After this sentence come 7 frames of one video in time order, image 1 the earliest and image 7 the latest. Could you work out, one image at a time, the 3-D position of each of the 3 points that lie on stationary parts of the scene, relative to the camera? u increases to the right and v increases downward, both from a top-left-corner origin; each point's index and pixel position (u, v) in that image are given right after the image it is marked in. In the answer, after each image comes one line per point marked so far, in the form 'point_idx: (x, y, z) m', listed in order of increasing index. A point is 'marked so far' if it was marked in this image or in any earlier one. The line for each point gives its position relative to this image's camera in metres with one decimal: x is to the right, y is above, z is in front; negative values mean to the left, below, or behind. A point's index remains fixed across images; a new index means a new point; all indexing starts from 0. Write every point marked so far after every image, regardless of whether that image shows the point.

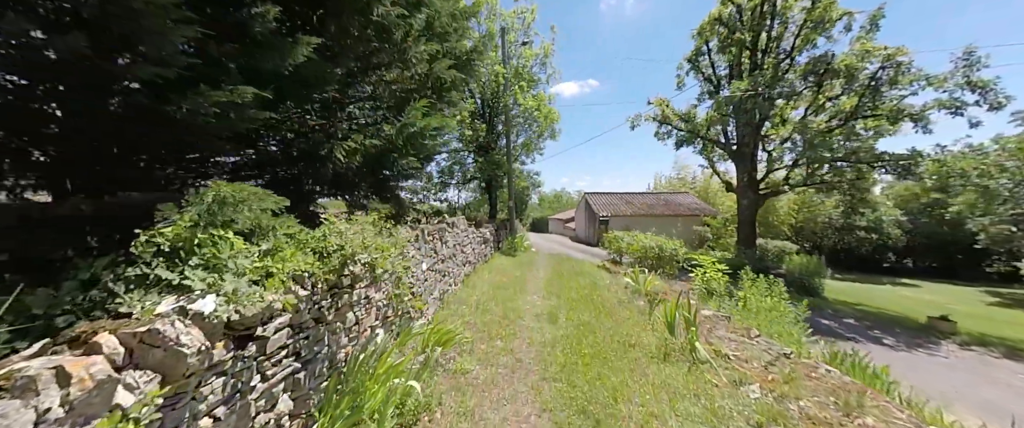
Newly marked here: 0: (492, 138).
0: (-0.9, +3.6, +15.4) m
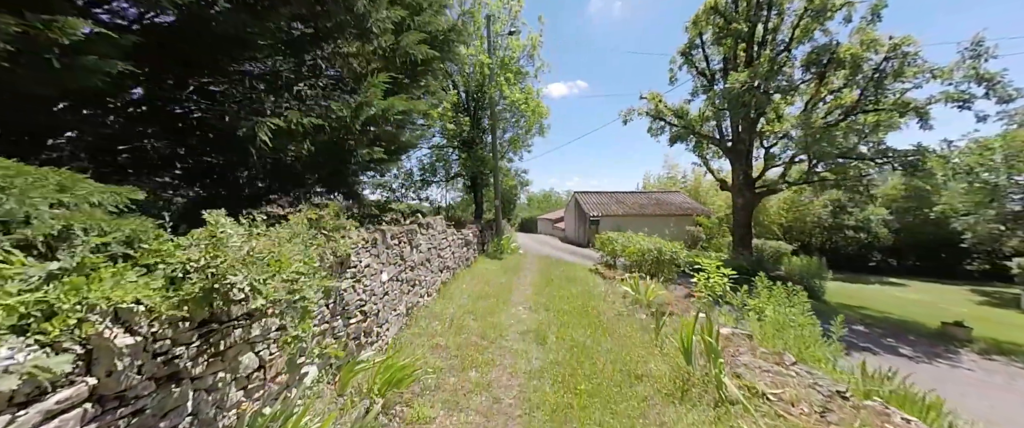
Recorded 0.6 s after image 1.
0: (-1.6, +3.6, +14.5) m
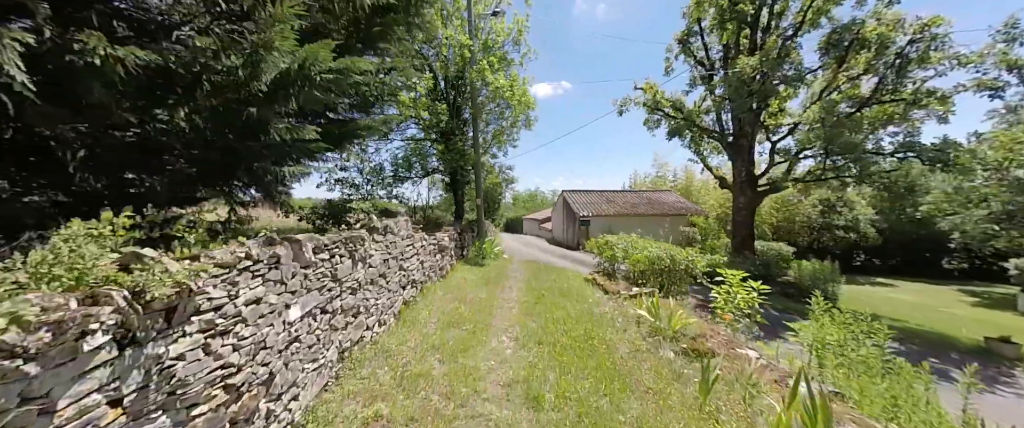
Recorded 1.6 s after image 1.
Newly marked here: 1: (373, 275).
0: (-2.2, +3.6, +13.0) m
1: (-1.9, -0.8, +4.4) m
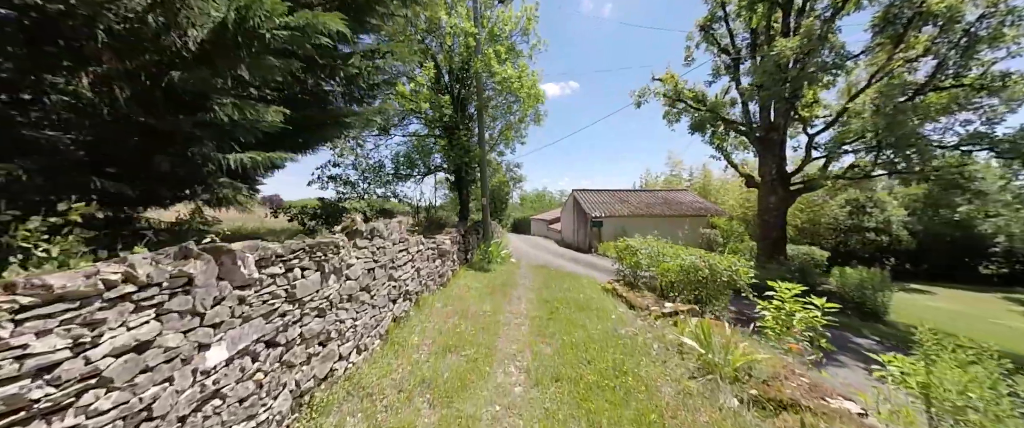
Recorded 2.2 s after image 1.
0: (-1.9, +3.6, +12.2) m
1: (-1.8, -0.8, +3.6) m
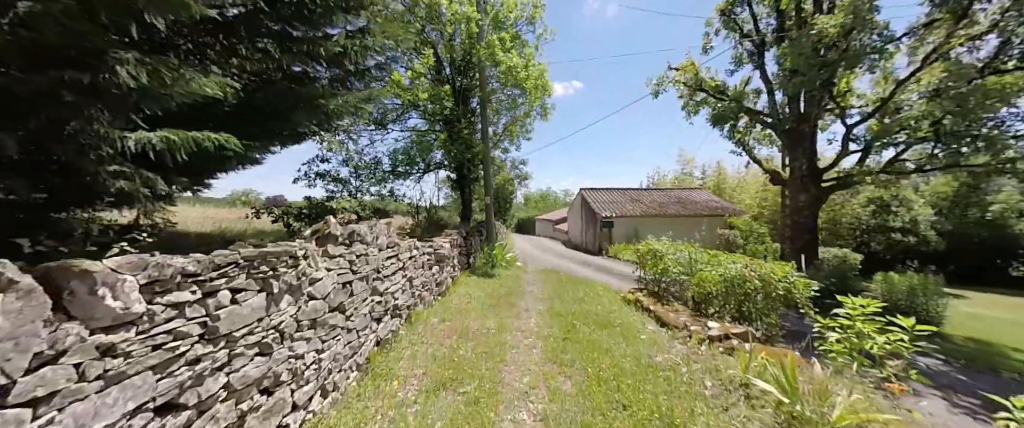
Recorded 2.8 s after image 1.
0: (-1.7, +3.6, +11.4) m
1: (-1.7, -0.8, +2.8) m
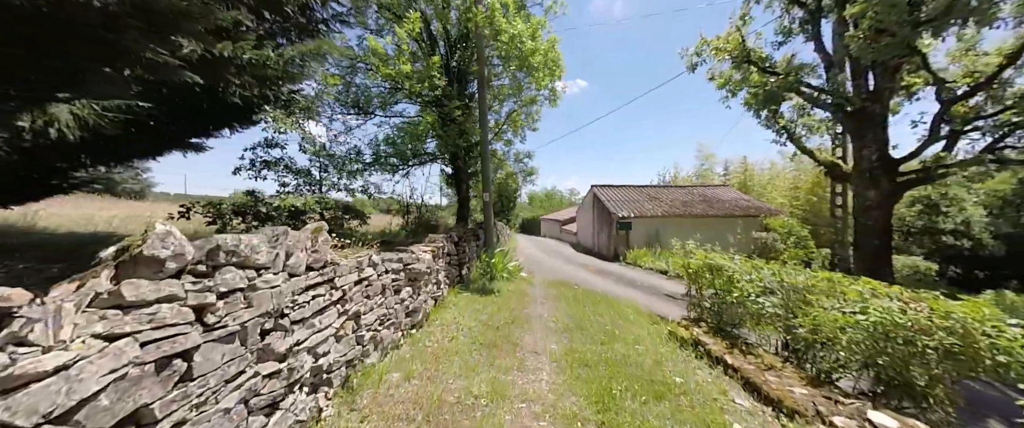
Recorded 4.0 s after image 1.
0: (-1.6, +3.6, +9.7) m
1: (-1.7, -0.8, +1.1) m
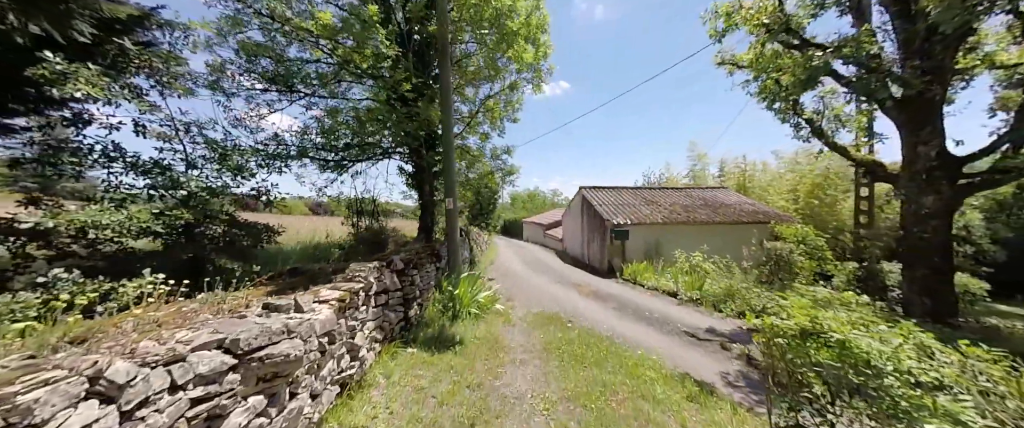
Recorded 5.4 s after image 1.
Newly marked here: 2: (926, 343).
0: (-2.2, +3.3, +7.7) m
1: (-1.8, -1.1, -1.0) m
2: (+2.8, -0.8, +2.3) m
